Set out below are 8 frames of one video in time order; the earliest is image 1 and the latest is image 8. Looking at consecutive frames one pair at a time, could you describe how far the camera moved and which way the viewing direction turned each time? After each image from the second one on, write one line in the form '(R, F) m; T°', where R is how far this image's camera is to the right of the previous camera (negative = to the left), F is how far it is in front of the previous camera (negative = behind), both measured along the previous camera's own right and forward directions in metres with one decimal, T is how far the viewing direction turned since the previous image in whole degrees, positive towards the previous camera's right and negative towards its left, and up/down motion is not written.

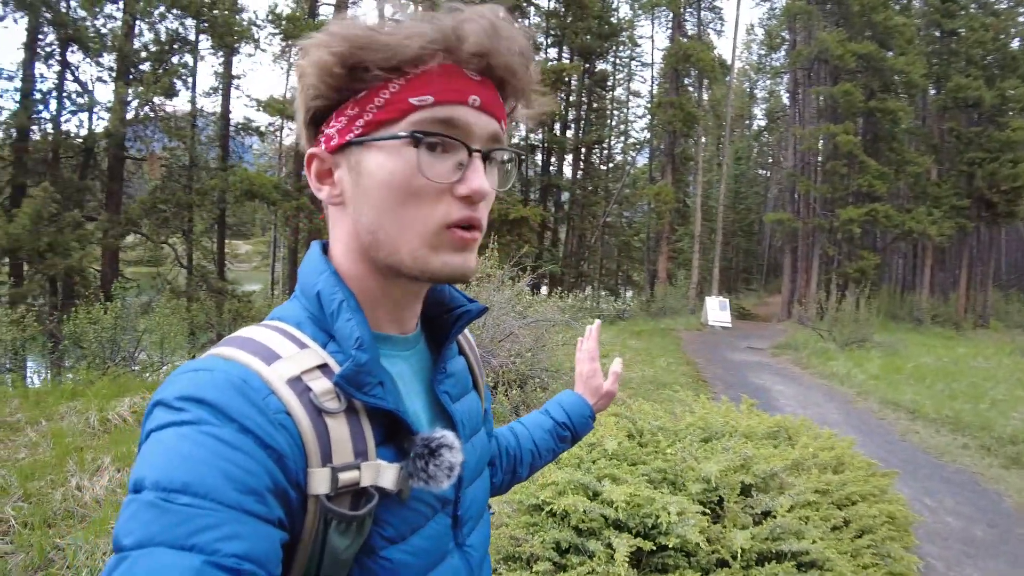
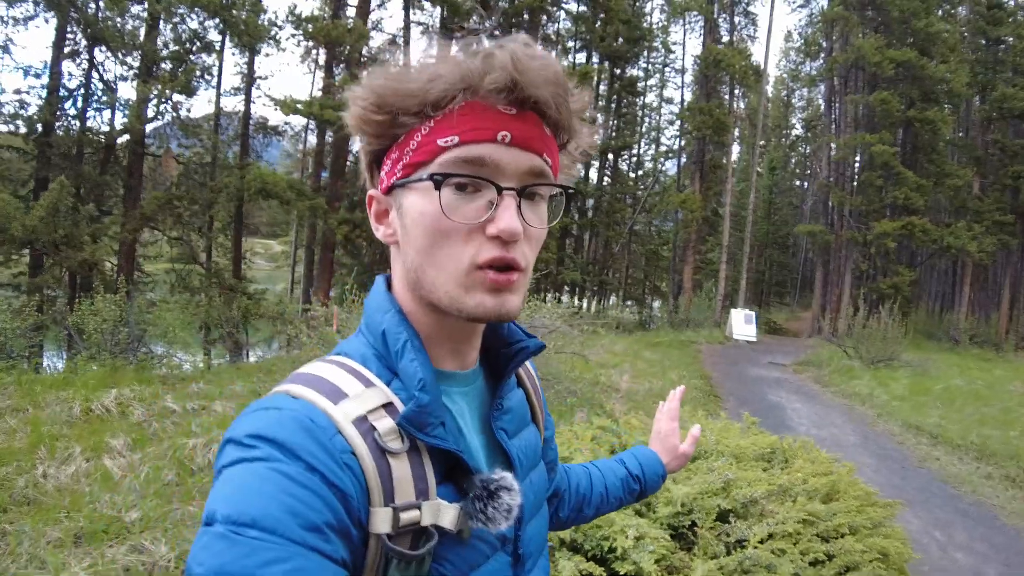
(+0.4, +0.3) m; -3°
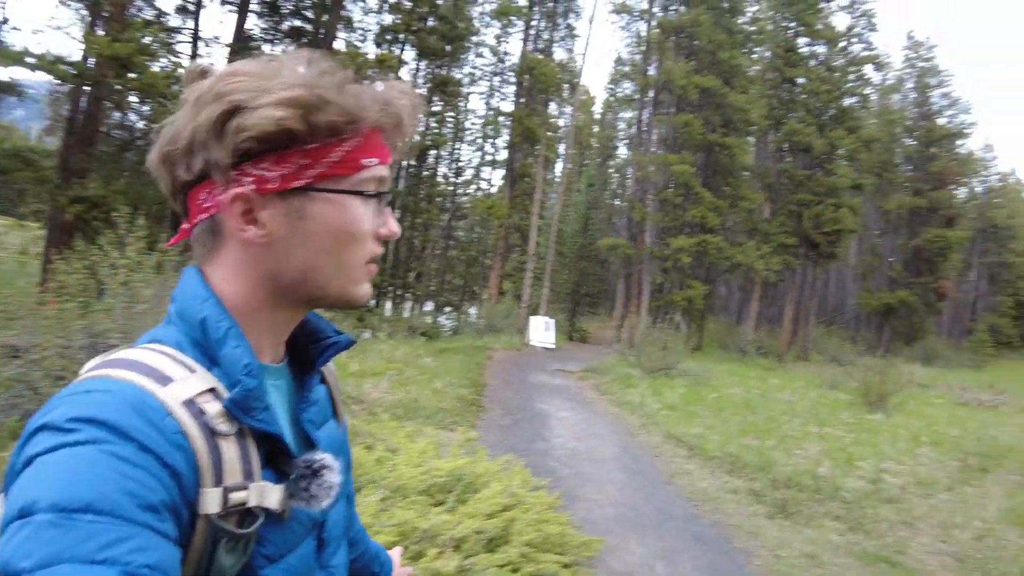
(+1.1, +1.0) m; +13°
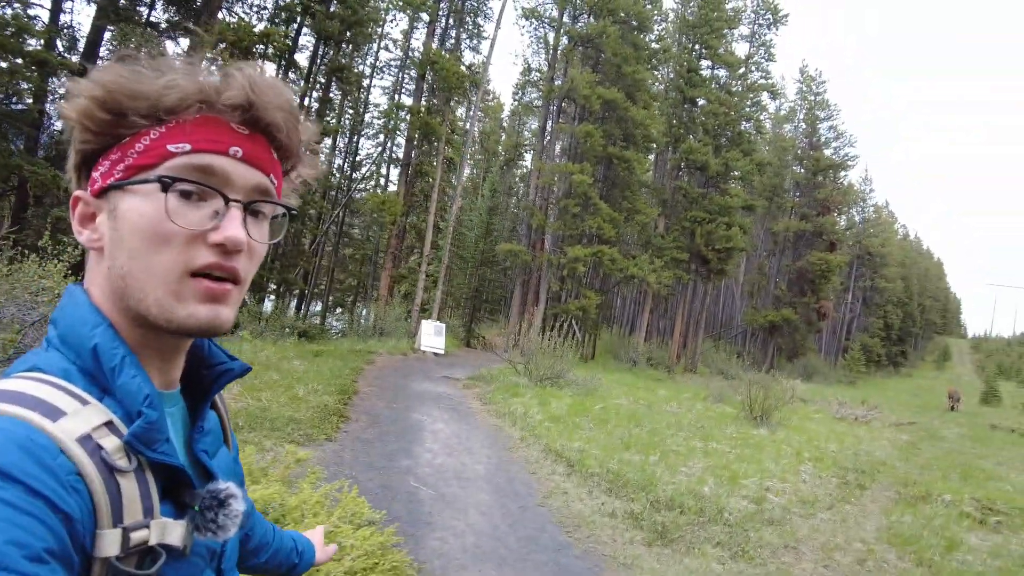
(+0.3, +0.8) m; +8°
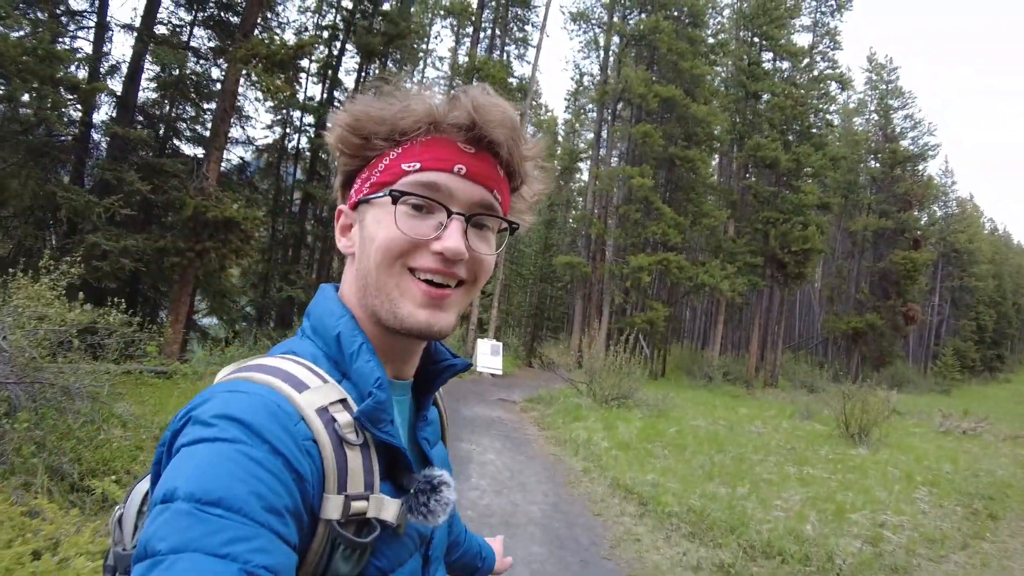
(+0.1, +1.0) m; -5°
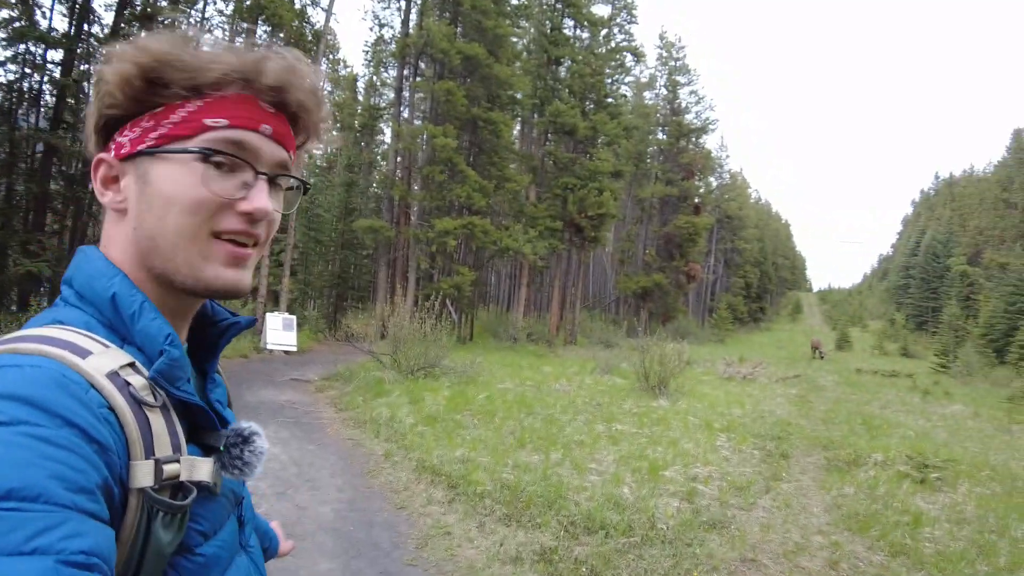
(+0.2, +0.9) m; +15°
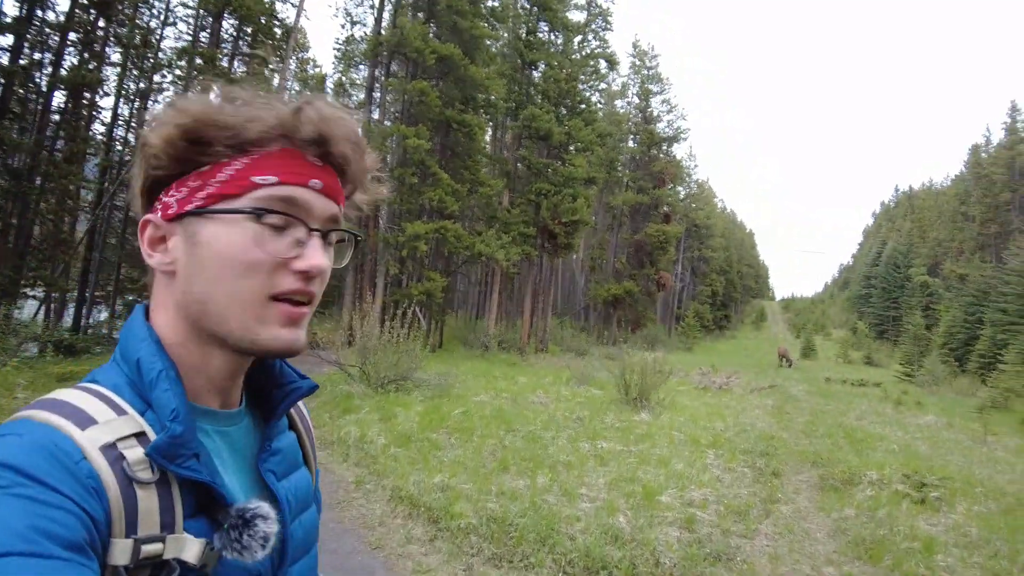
(-0.1, +0.5) m; +3°
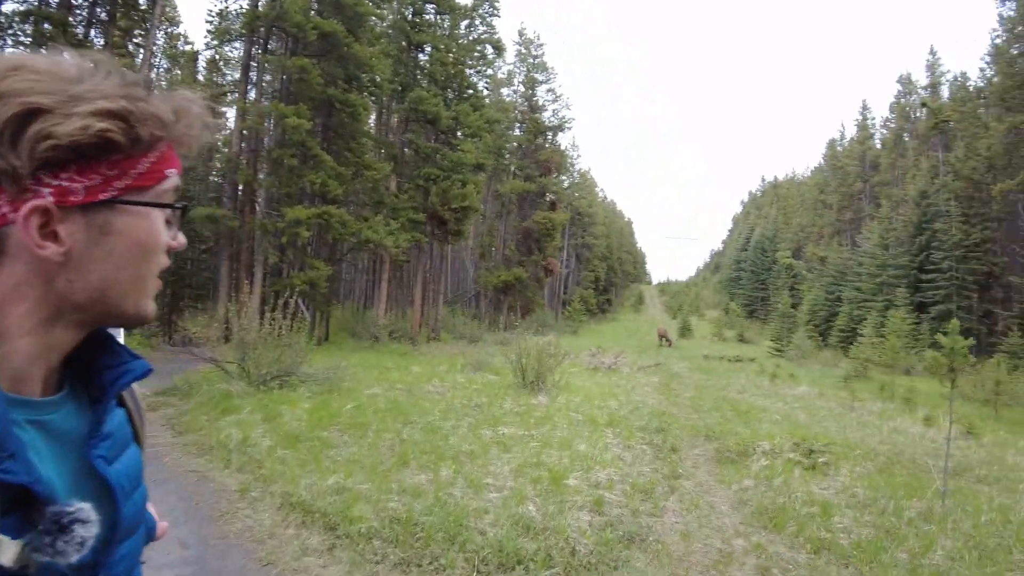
(-0.1, +0.3) m; +9°
